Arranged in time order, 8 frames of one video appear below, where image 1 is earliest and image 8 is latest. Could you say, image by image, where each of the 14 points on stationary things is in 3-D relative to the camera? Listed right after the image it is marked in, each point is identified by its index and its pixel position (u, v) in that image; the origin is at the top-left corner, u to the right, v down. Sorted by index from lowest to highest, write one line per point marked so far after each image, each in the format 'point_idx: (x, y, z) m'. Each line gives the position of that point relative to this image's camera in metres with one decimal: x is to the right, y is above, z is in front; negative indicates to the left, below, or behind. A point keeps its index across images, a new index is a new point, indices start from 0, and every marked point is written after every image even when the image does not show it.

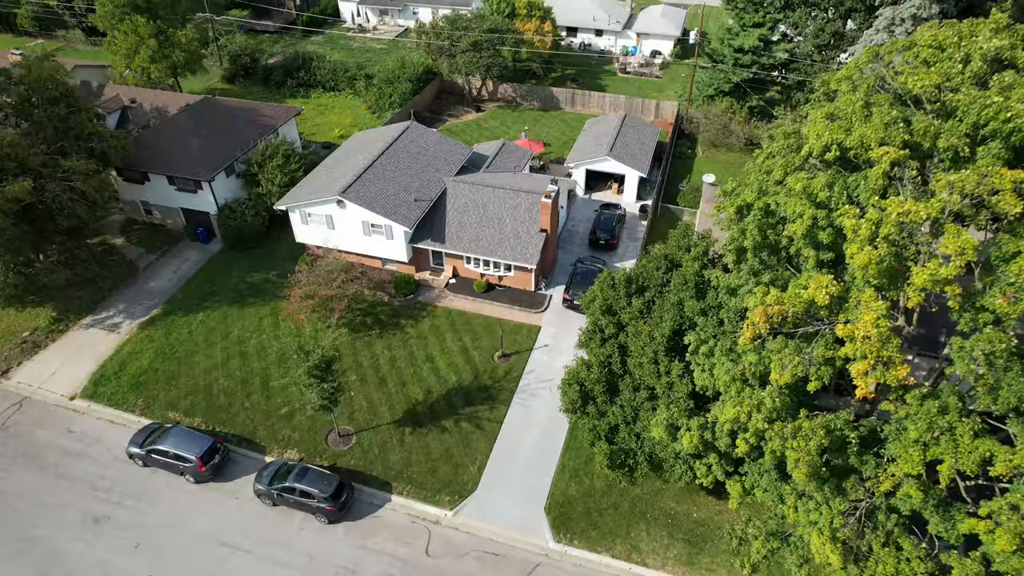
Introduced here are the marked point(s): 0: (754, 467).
0: (+7.3, -5.4, +18.9) m
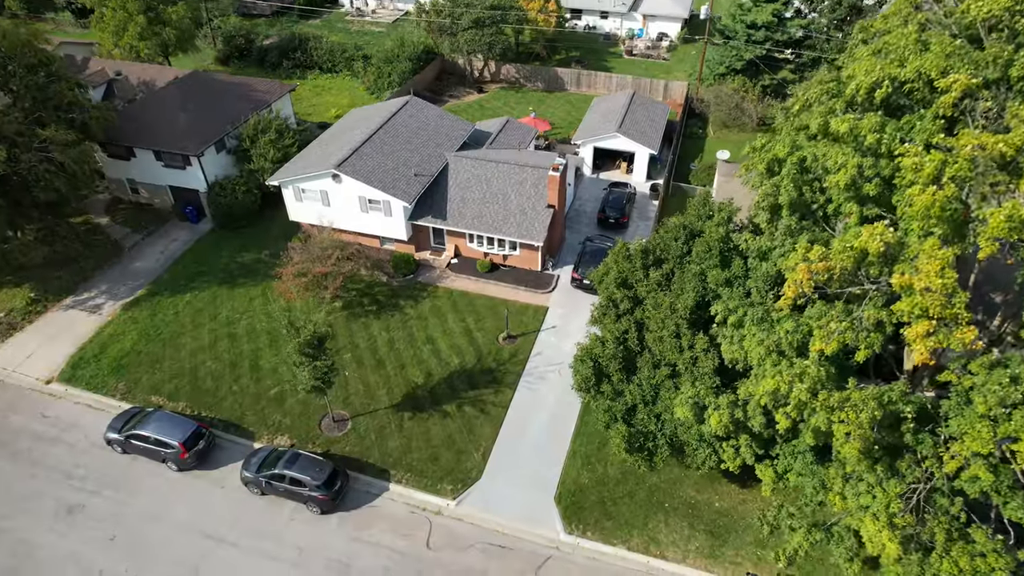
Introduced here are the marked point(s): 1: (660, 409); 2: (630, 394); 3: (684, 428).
0: (+7.6, -4.4, +17.2) m
1: (+4.6, -3.7, +19.2) m
2: (+3.7, -3.3, +19.4) m
3: (+5.2, -4.2, +18.8) m
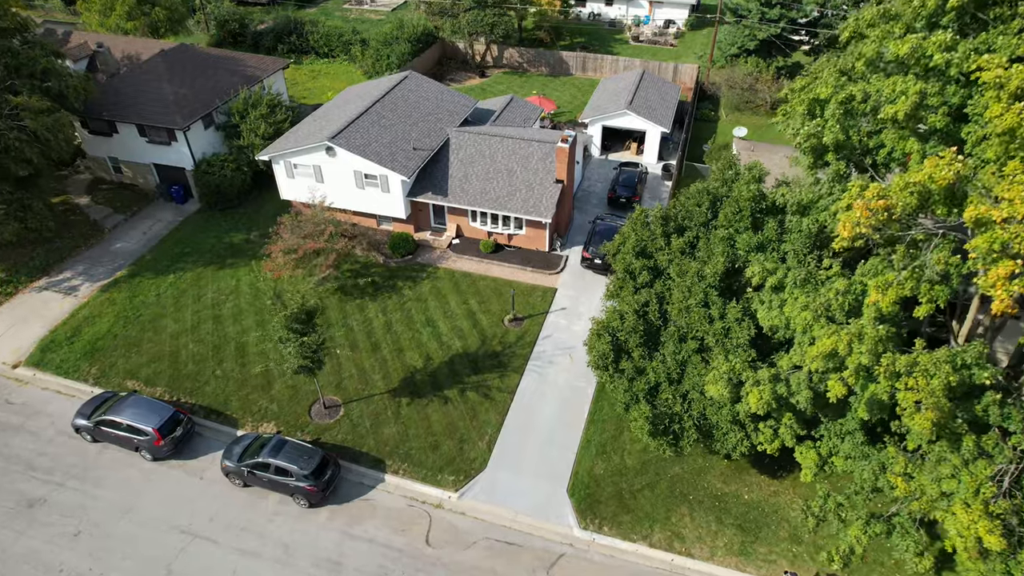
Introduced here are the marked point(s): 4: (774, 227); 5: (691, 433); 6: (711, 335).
0: (+7.9, -3.4, +15.2) m
1: (+4.8, -2.7, +17.2) m
2: (+3.9, -2.3, +17.5) m
3: (+5.4, -3.2, +16.8) m
4: (+7.2, +1.7, +17.2) m
5: (+4.9, -4.0, +17.2) m
6: (+5.3, -1.2, +16.7) m
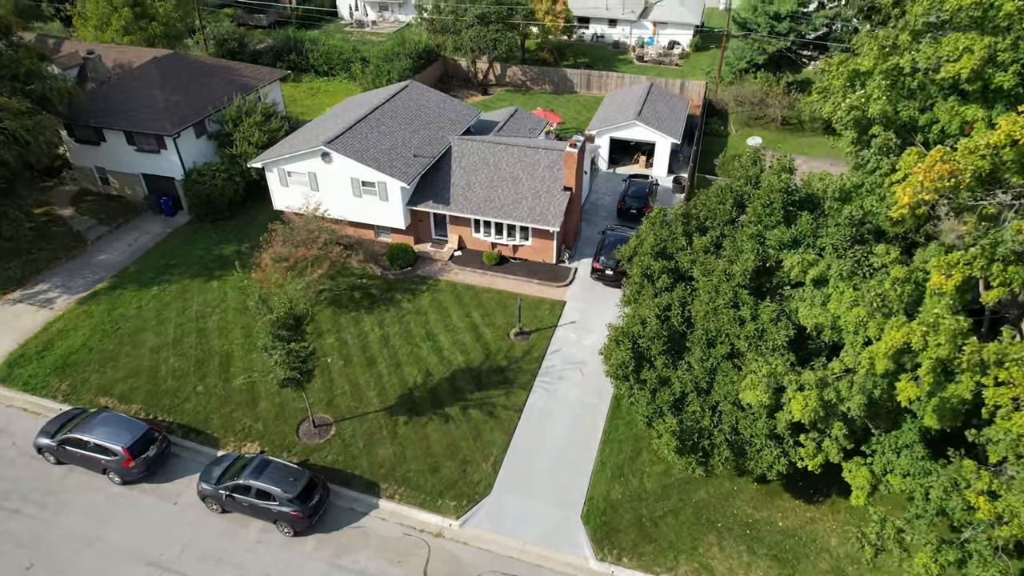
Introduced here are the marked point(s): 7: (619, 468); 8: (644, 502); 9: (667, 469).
0: (+8.1, -3.3, +13.4) m
1: (+5.0, -2.7, +15.4) m
2: (+4.2, -2.3, +15.7) m
3: (+5.7, -3.2, +15.0) m
4: (+7.5, +1.7, +15.7) m
5: (+5.2, -4.0, +15.3) m
6: (+5.5, -1.2, +14.9) m
7: (+3.3, -5.5, +19.0) m
8: (+3.8, -6.2, +18.1) m
9: (+4.7, -5.5, +19.0) m
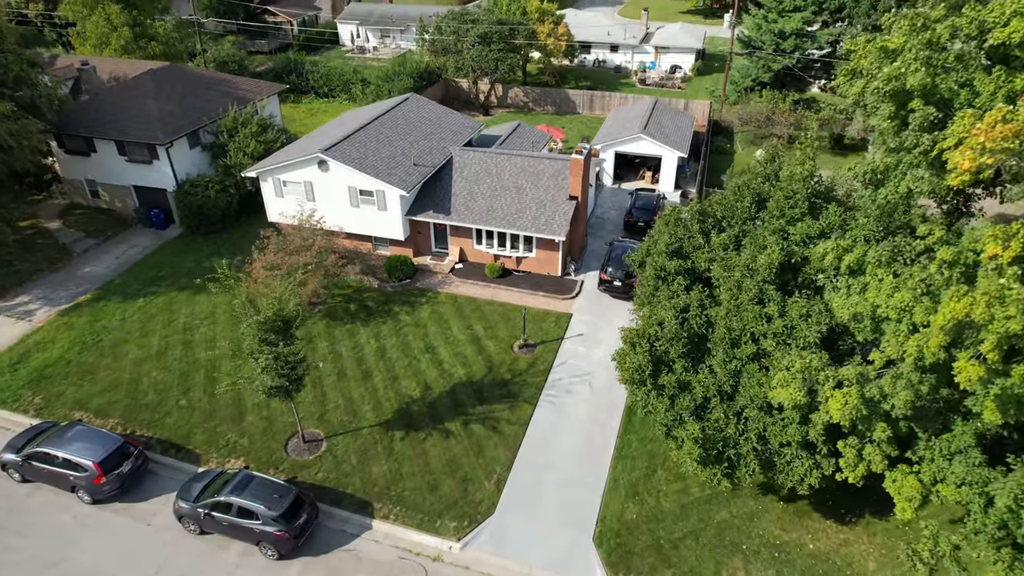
0: (+8.2, -3.1, +12.1) m
1: (+5.2, -2.6, +14.1) m
2: (+4.3, -2.2, +14.4) m
3: (+5.8, -3.1, +13.7) m
4: (+7.6, +1.8, +14.6) m
5: (+5.3, -3.9, +13.9) m
6: (+5.7, -1.1, +13.7) m
7: (+3.4, -5.6, +17.6) m
8: (+4.0, -6.3, +16.6) m
9: (+4.8, -5.6, +17.5) m
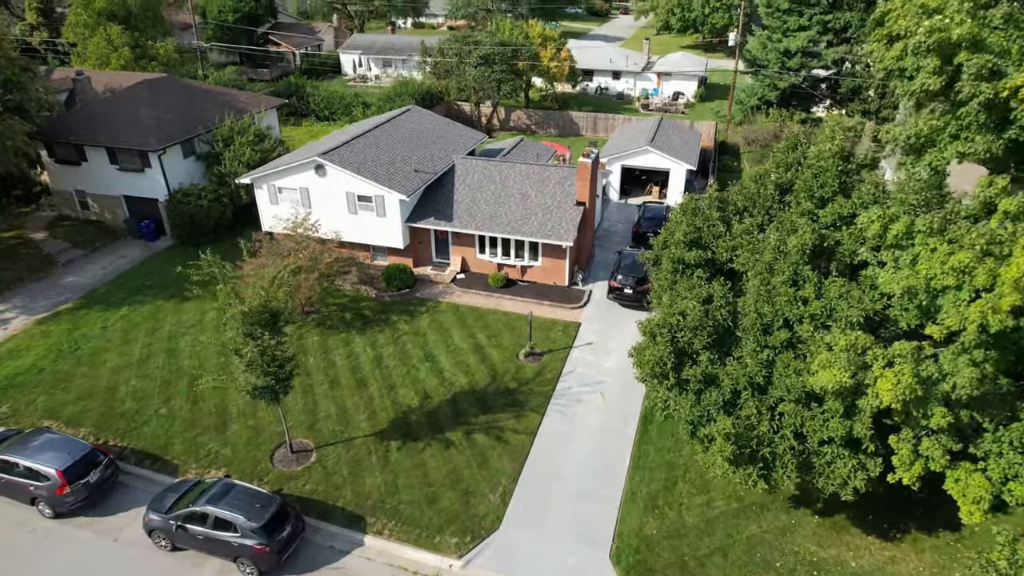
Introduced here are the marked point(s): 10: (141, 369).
0: (+8.4, -2.5, +10.7) m
1: (+5.4, -2.2, +12.7) m
2: (+4.5, -1.9, +13.1) m
3: (+6.0, -2.6, +12.3) m
4: (+7.8, +2.1, +13.6) m
5: (+5.5, -3.5, +12.5) m
6: (+5.9, -0.6, +12.5) m
7: (+3.6, -5.4, +16.0) m
8: (+4.1, -6.0, +15.0) m
9: (+5.0, -5.4, +15.9) m
10: (-11.9, -2.6, +20.0) m
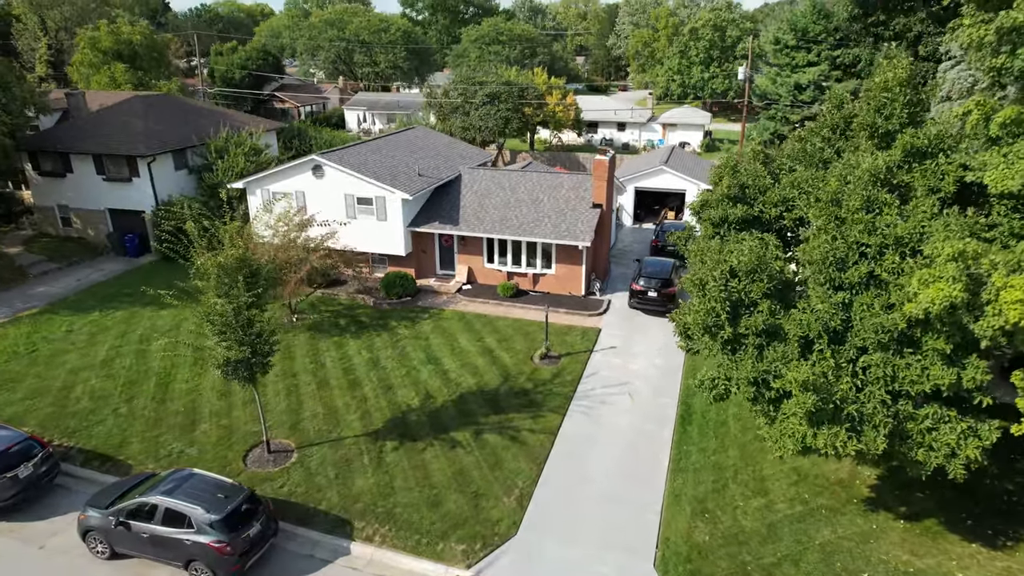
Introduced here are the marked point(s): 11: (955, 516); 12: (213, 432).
0: (+8.8, -1.0, +8.4) m
1: (+5.8, -1.0, +10.4) m
2: (+4.9, -0.6, +10.8) m
3: (+6.4, -1.3, +9.9) m
4: (+8.2, +3.3, +11.8) m
5: (+5.9, -2.1, +10.0) m
6: (+6.3, +0.6, +10.4) m
7: (+4.0, -4.5, +13.2) m
8: (+4.6, -5.0, +12.2) m
9: (+5.4, -4.5, +13.2) m
10: (-11.5, -2.3, +17.6) m
11: (+9.1, -4.6, +12.8) m
12: (-7.3, -3.5, +15.1) m
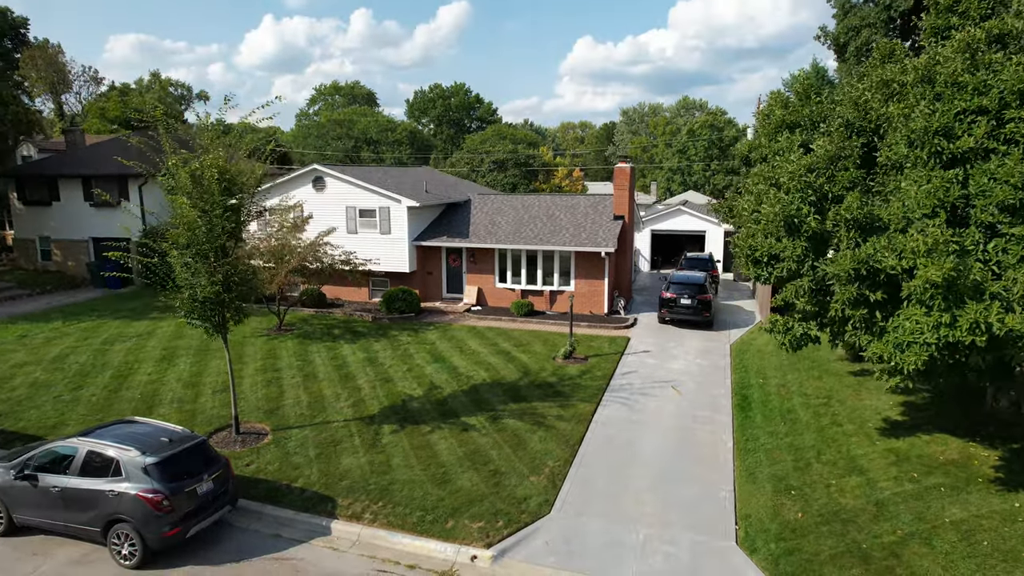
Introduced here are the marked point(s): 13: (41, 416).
0: (+9.3, +1.3, +6.2) m
1: (+6.3, +0.9, +8.3) m
2: (+5.4, +1.1, +8.7) m
3: (+6.9, +0.6, +7.7) m
4: (+8.7, +4.7, +10.5) m
5: (+6.4, -0.2, +7.6) m
6: (+6.8, +2.5, +8.5) m
7: (+4.5, -3.2, +10.3) m
8: (+5.0, -3.5, +9.2) m
9: (+5.9, -3.2, +10.3) m
10: (-11.0, -1.9, +15.0) m
11: (+9.6, -3.2, +9.9) m
12: (-6.8, -2.6, +12.3) m
13: (-9.2, -2.5, +12.2) m
